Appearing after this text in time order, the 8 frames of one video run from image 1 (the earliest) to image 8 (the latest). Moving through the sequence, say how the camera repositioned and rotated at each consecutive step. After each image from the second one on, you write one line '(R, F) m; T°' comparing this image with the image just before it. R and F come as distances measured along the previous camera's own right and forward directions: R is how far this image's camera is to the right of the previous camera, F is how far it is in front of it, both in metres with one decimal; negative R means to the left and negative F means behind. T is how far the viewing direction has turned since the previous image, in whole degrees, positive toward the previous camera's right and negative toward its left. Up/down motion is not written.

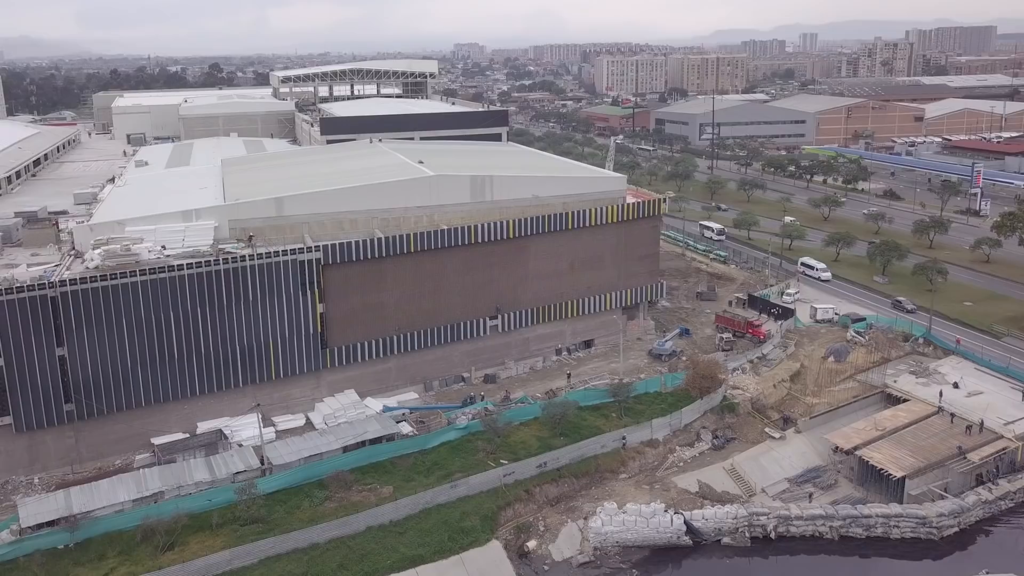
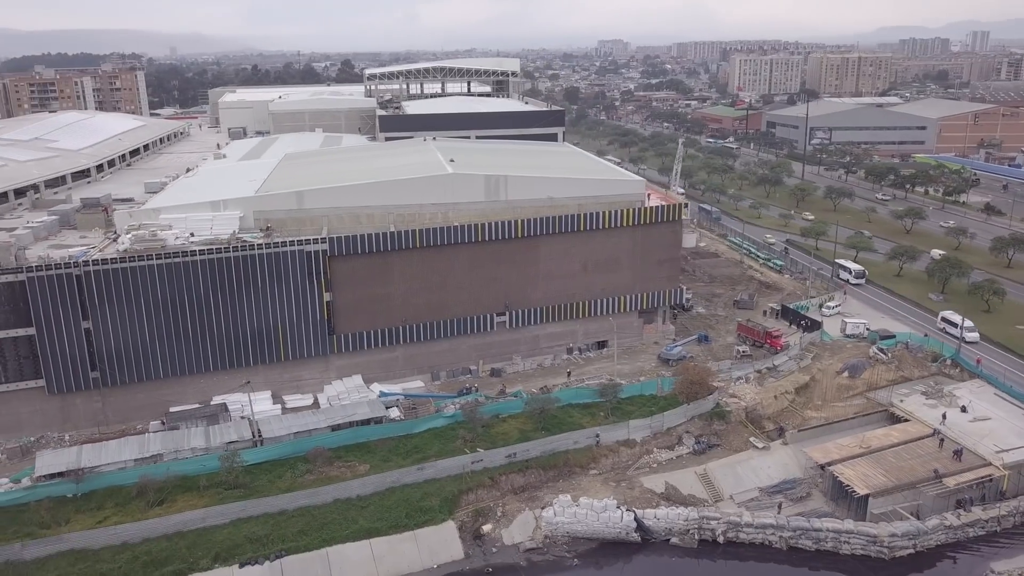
(+3.9, -0.8) m; -9°
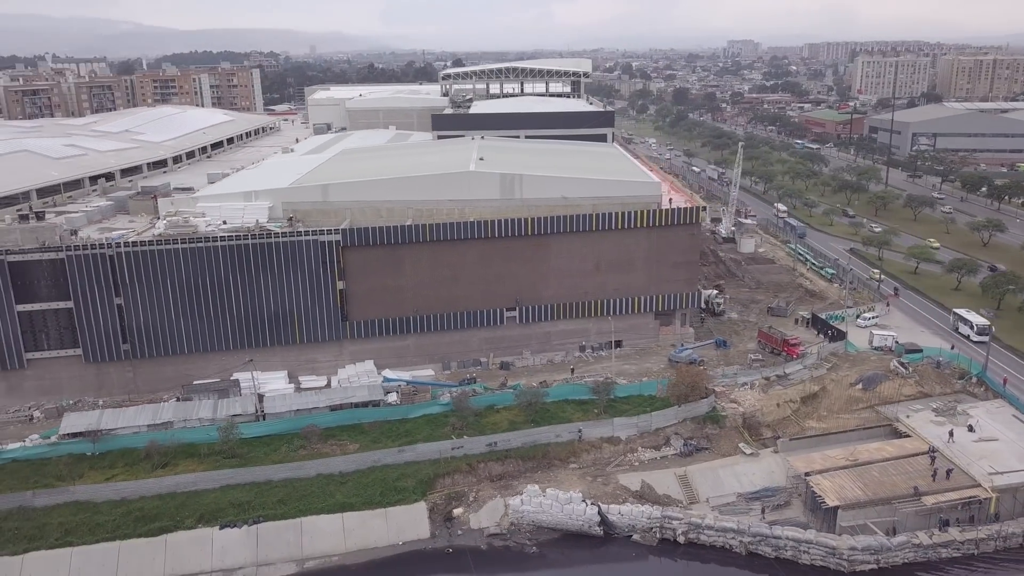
(+3.4, -0.5) m; -8°
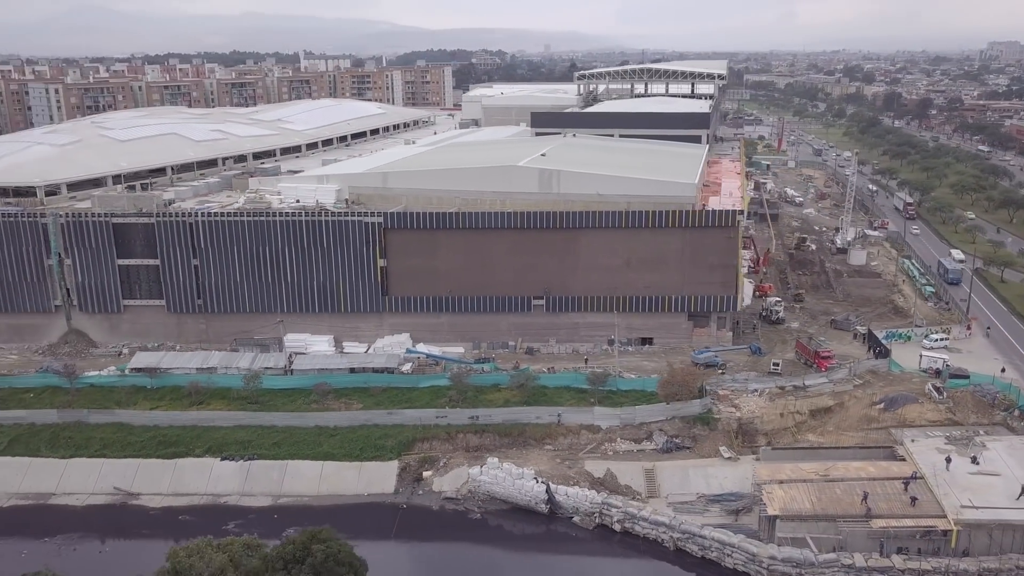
(+6.2, -0.6) m; -14°
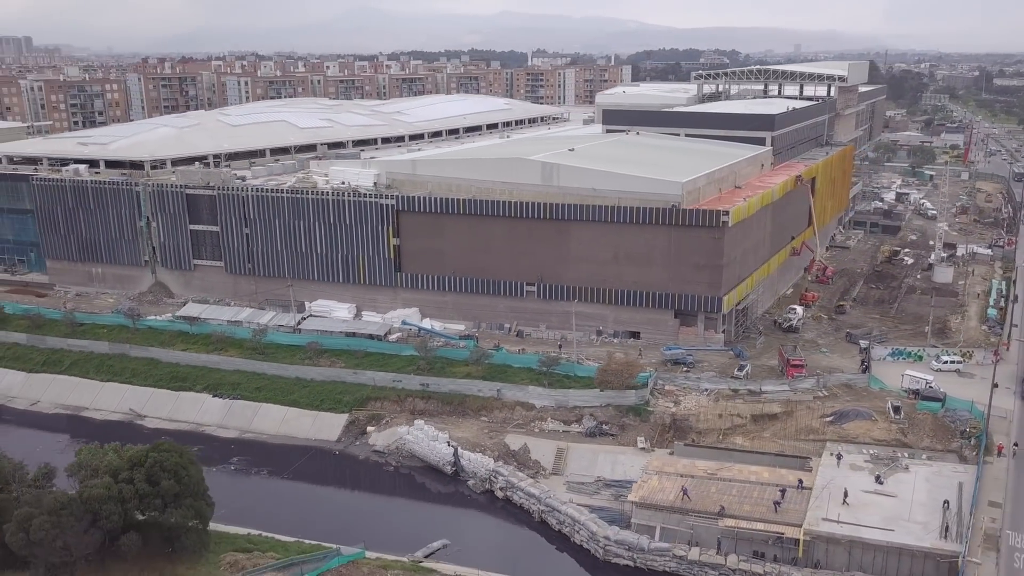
(+8.1, -0.7) m; -15°
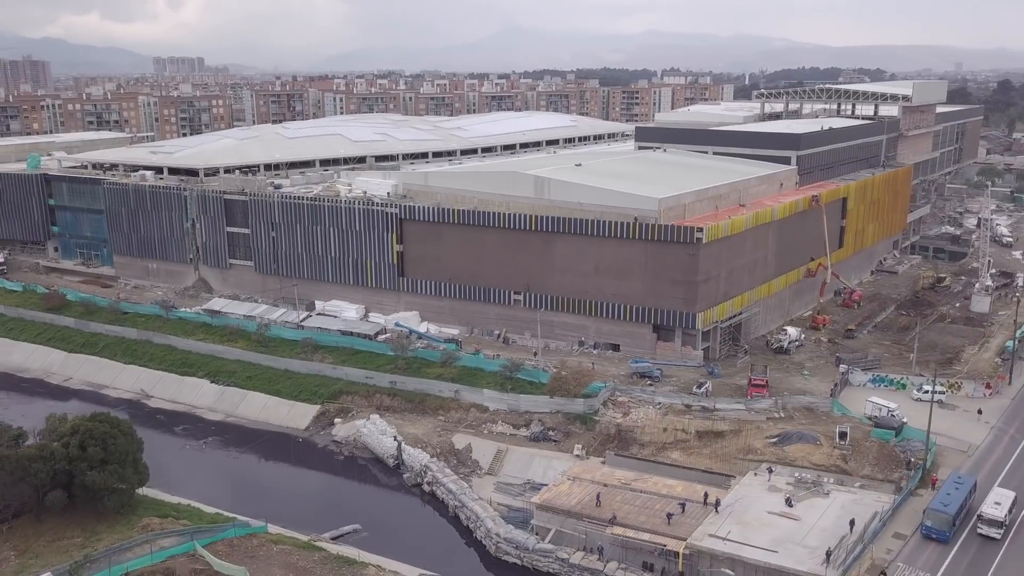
(+5.4, -0.6) m; -9°
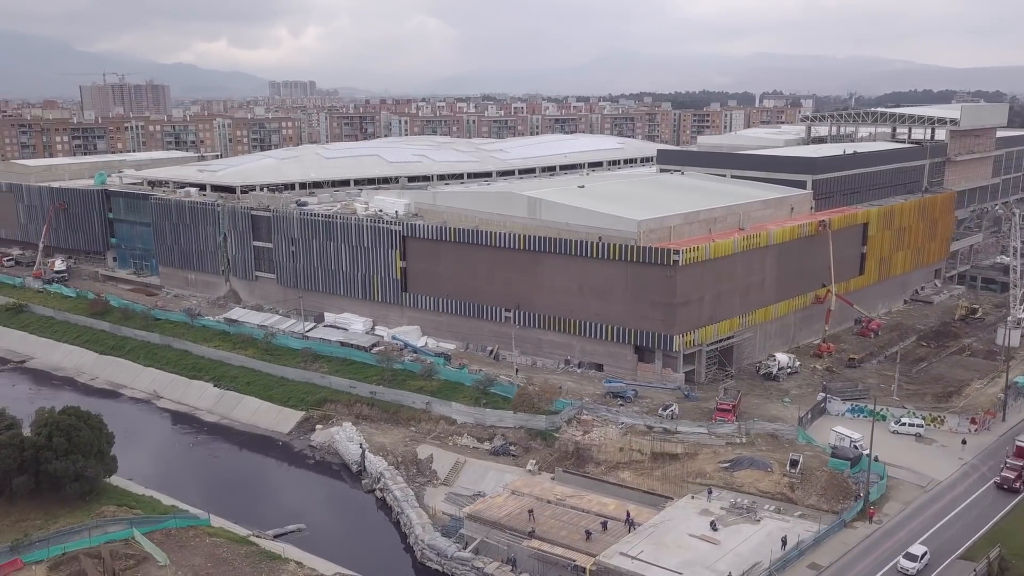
(+4.1, -0.4) m; -7°
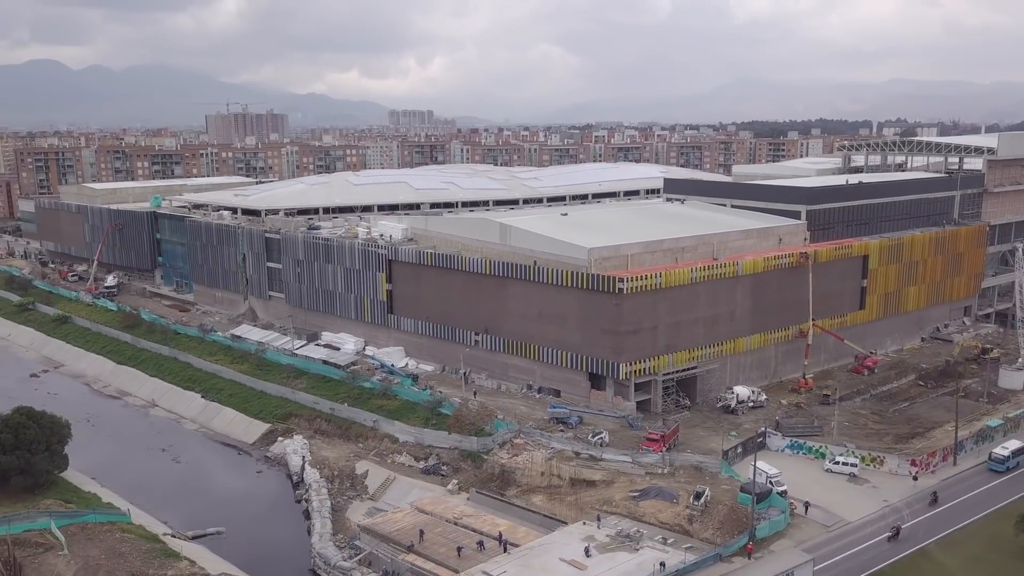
(+5.5, -0.3) m; -8°
